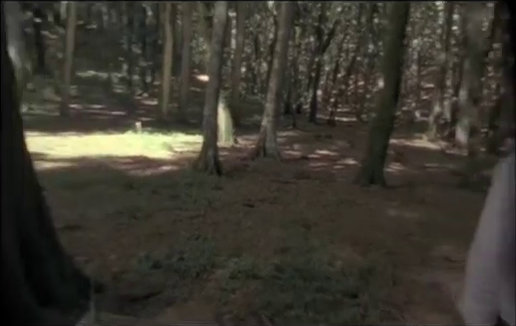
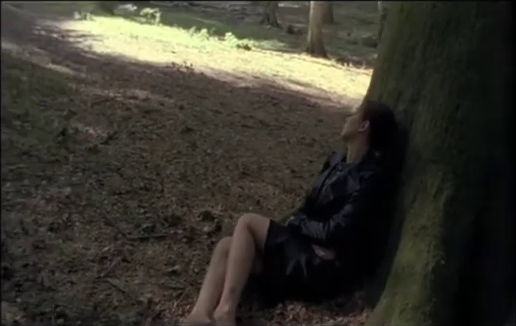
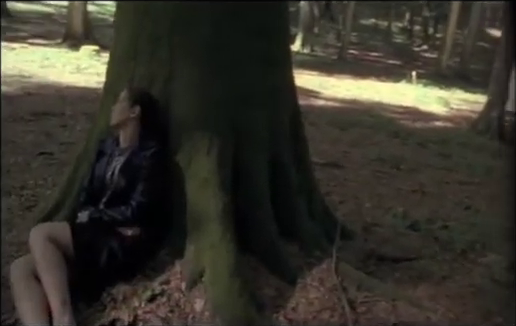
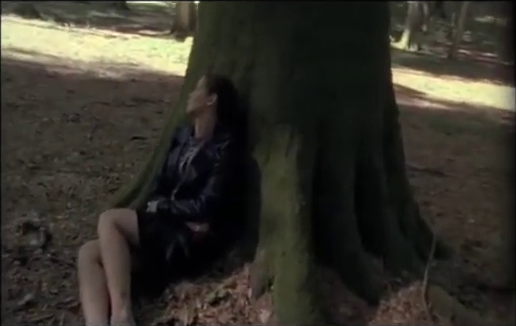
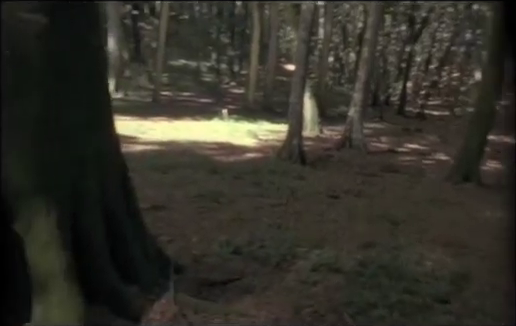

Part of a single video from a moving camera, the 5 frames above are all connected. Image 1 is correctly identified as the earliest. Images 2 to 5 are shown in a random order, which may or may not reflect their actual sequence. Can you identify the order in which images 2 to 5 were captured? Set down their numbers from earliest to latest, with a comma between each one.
5, 3, 4, 2
